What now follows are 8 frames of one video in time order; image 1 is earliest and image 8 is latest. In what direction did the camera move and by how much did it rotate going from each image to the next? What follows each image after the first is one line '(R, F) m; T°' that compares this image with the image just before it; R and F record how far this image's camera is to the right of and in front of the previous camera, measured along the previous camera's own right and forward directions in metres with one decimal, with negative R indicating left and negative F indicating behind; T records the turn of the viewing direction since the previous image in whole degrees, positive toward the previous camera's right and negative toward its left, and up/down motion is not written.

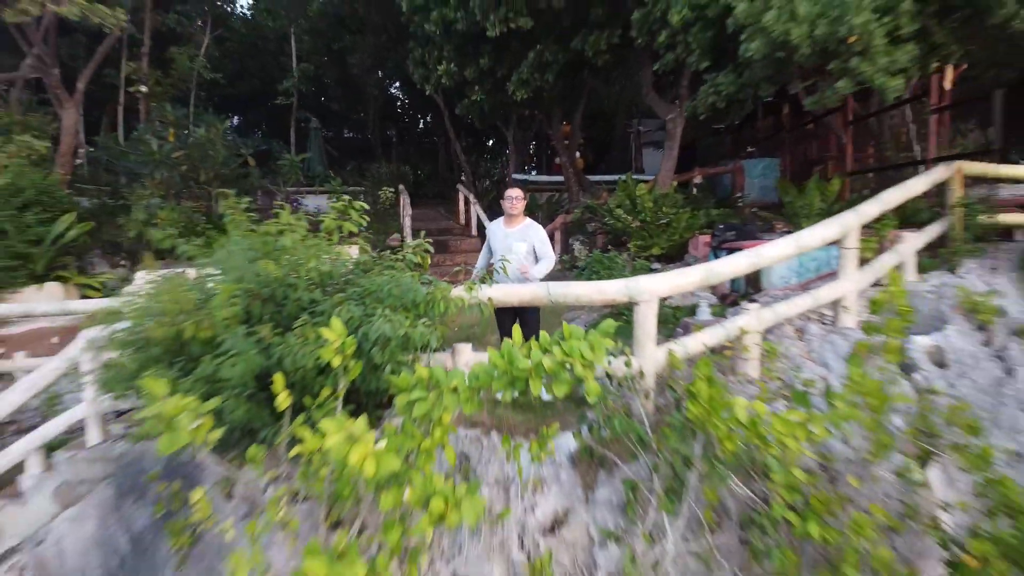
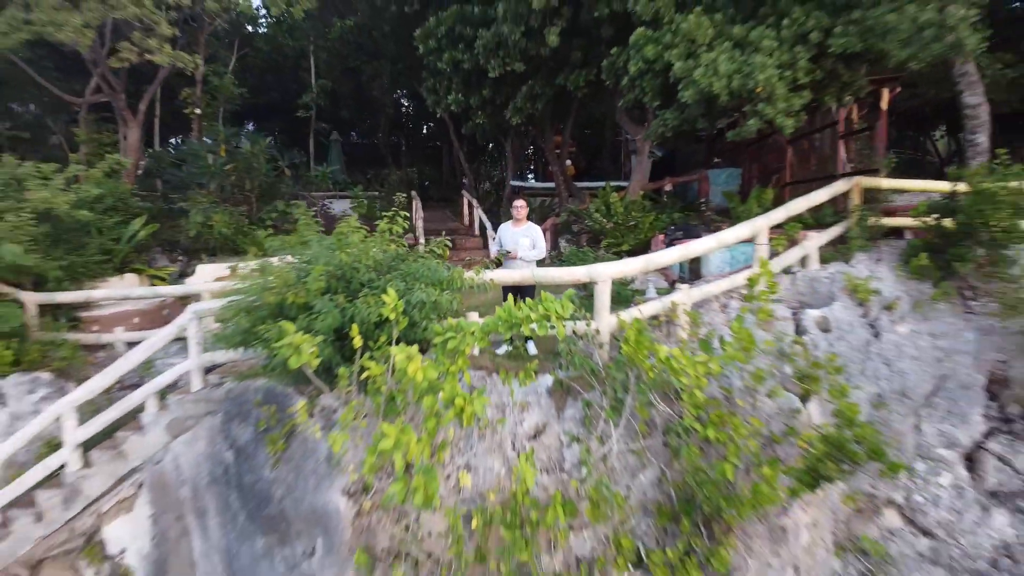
(0.0, -1.2) m; 0°
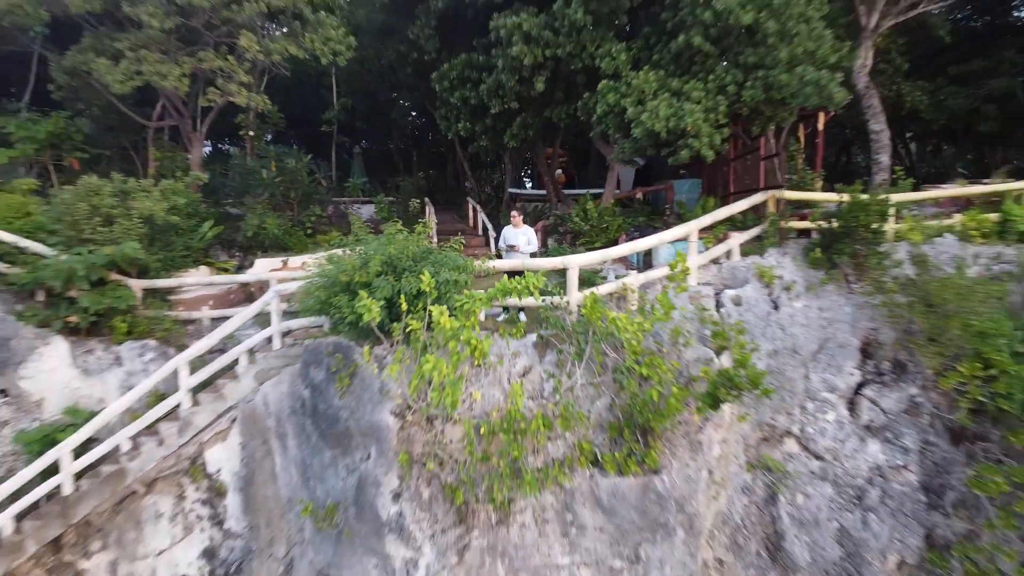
(0.0, -1.7) m; 0°
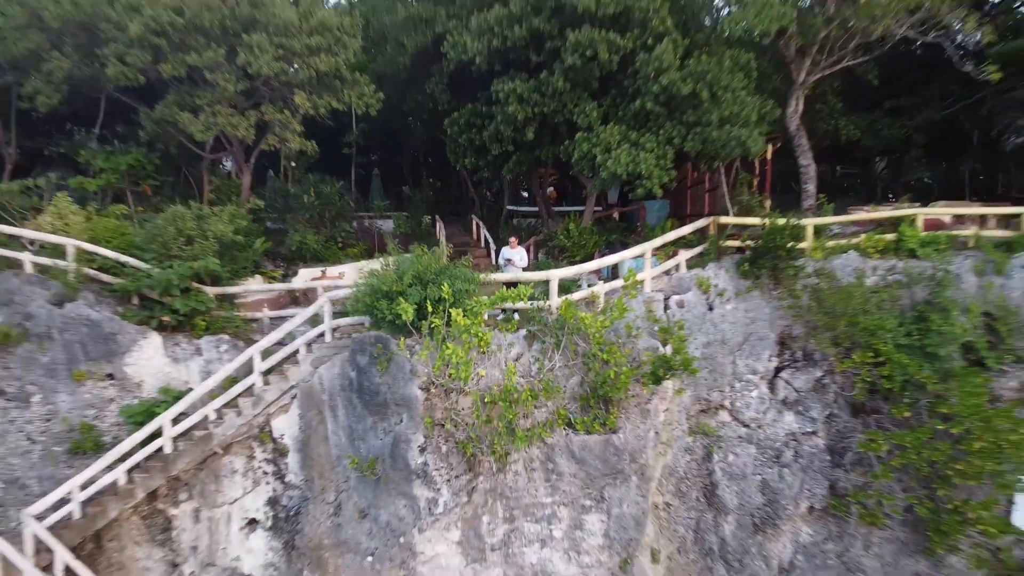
(0.0, -1.9) m; 0°
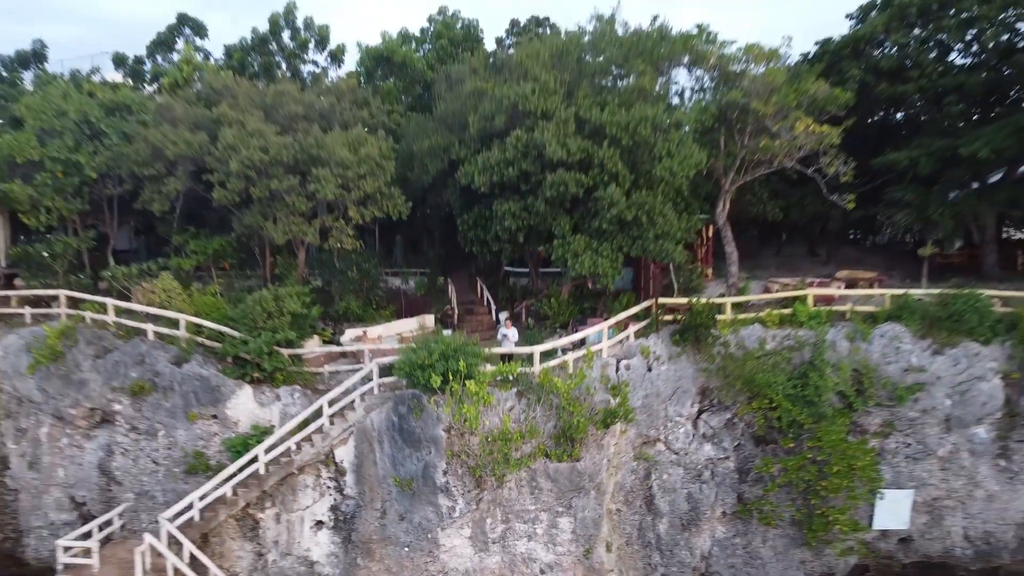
(+0.1, -3.3) m; 0°
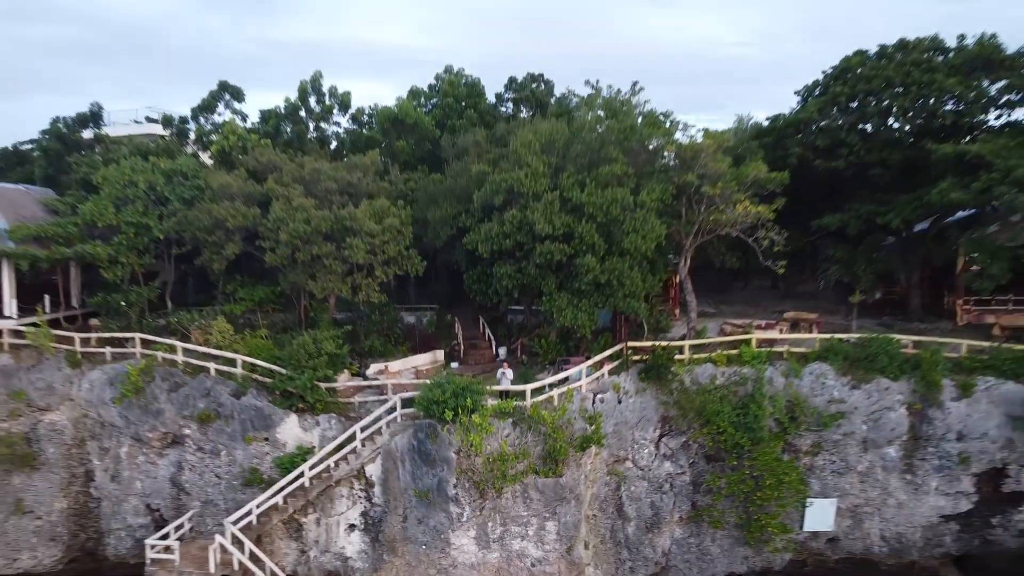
(+0.1, -2.8) m; 0°
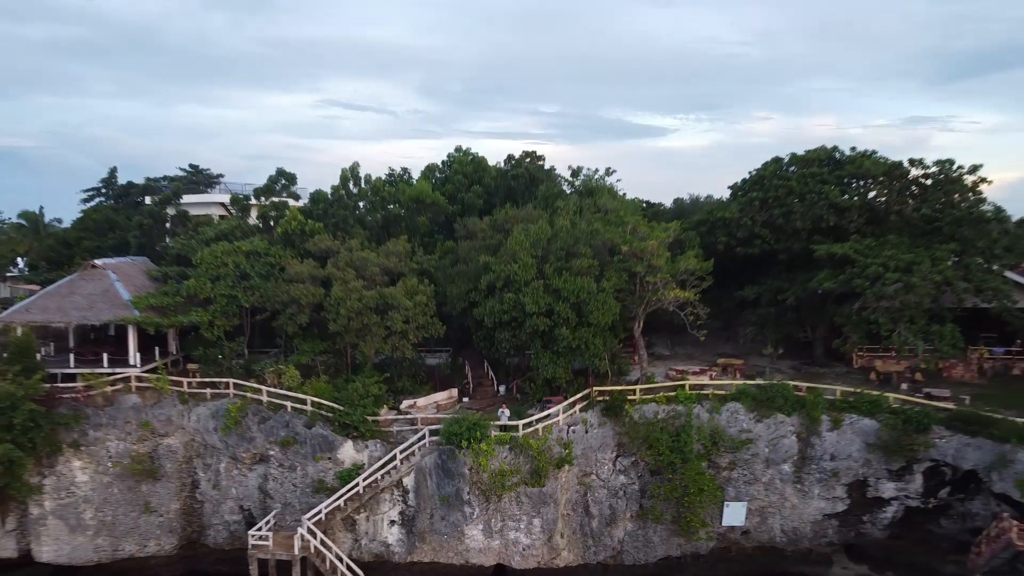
(+0.1, -5.5) m; 0°
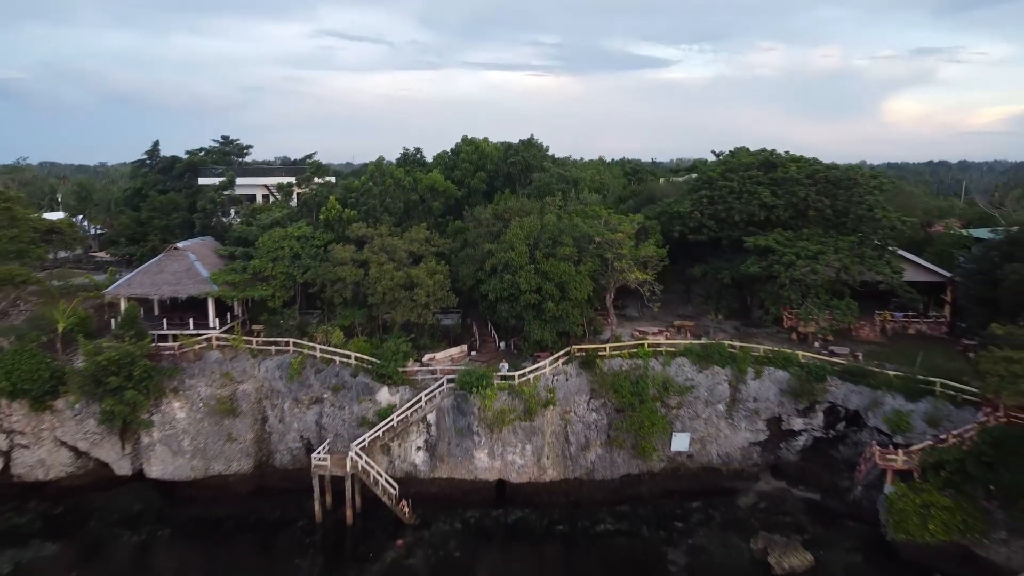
(+0.1, -5.8) m; 0°
